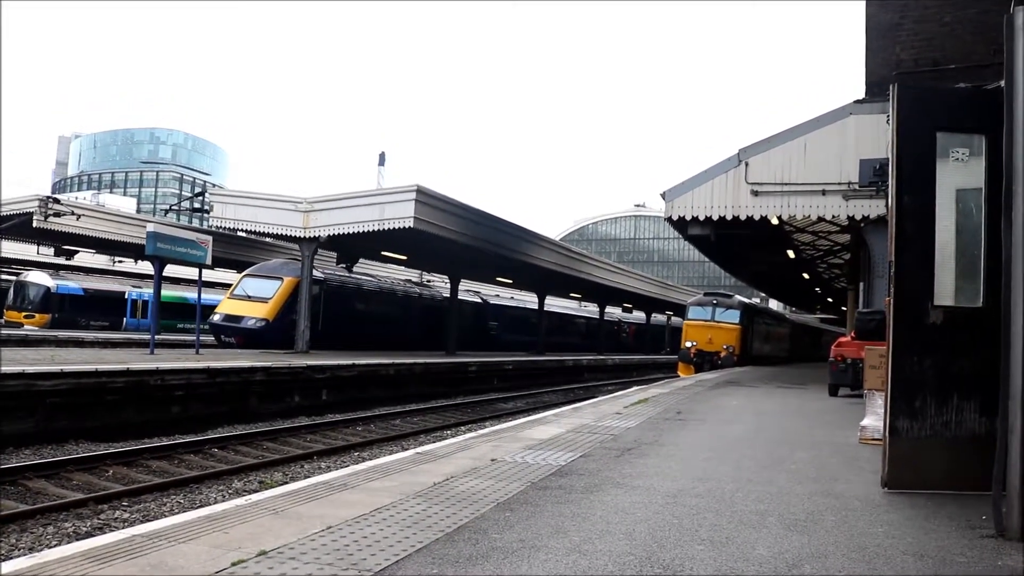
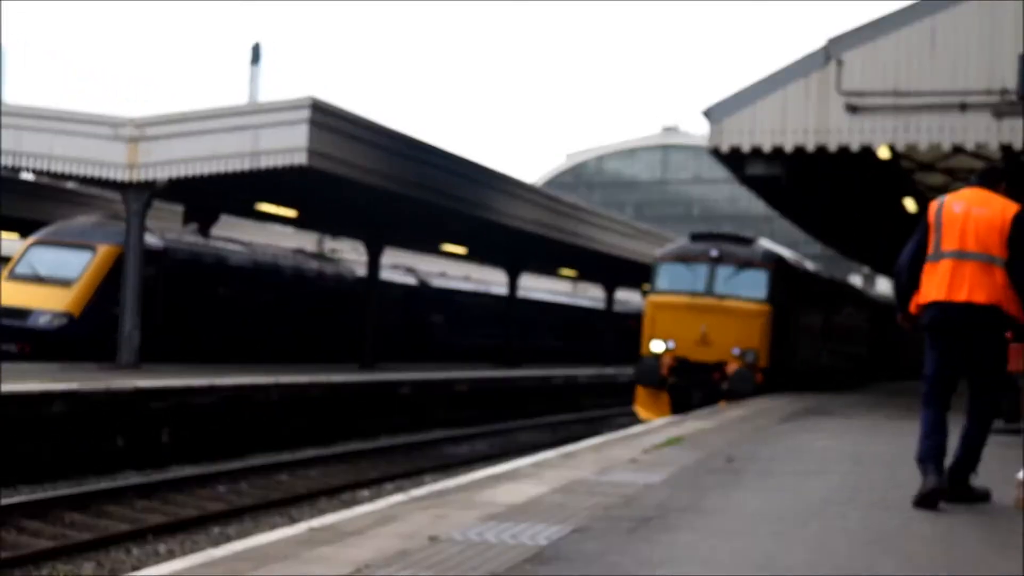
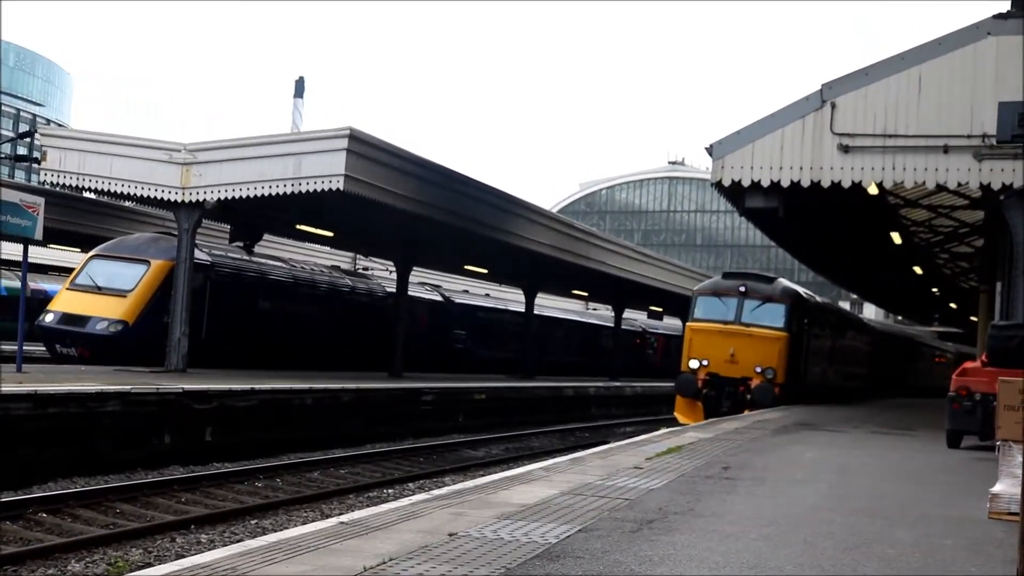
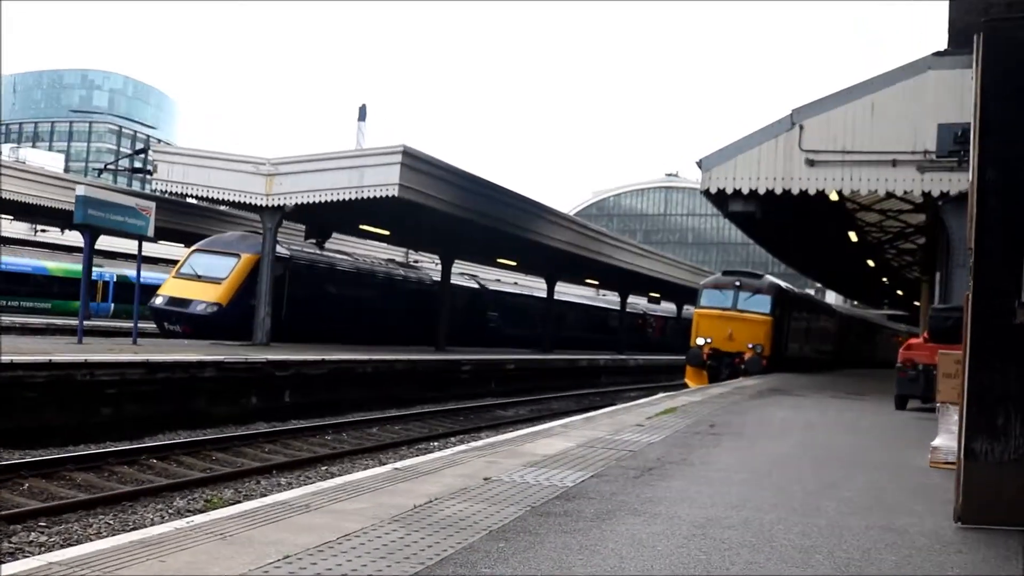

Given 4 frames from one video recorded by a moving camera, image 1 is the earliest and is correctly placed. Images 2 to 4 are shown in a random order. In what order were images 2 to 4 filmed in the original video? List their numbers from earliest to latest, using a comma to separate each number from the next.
4, 3, 2
